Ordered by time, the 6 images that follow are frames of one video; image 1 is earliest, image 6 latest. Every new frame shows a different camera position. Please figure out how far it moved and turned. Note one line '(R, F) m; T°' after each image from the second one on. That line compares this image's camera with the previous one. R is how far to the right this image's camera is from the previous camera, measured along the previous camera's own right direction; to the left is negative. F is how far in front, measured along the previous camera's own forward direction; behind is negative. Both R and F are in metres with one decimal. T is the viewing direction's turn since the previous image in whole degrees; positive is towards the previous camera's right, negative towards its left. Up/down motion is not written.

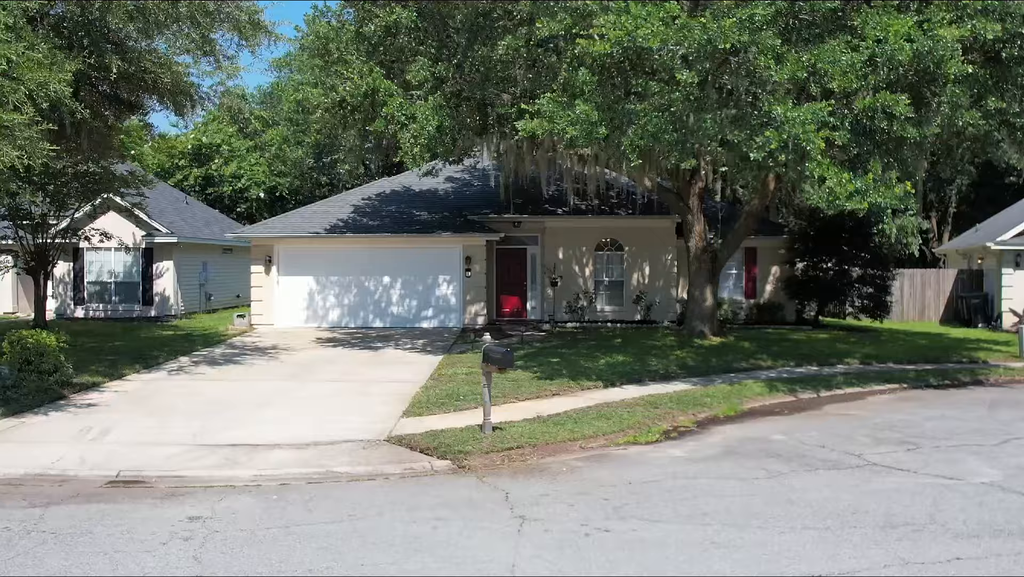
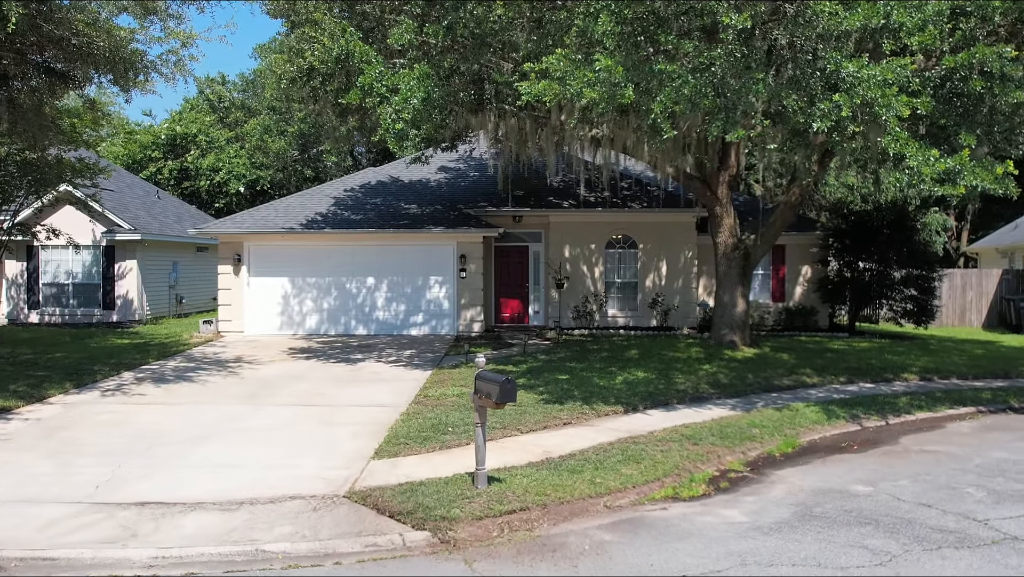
(0.0, +2.1) m; 0°
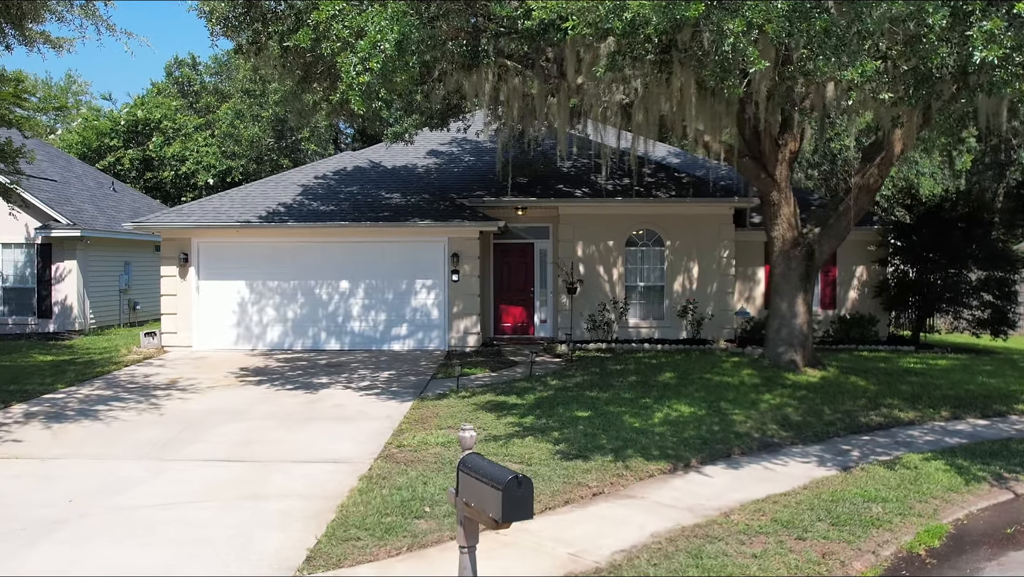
(0.0, +2.8) m; 0°
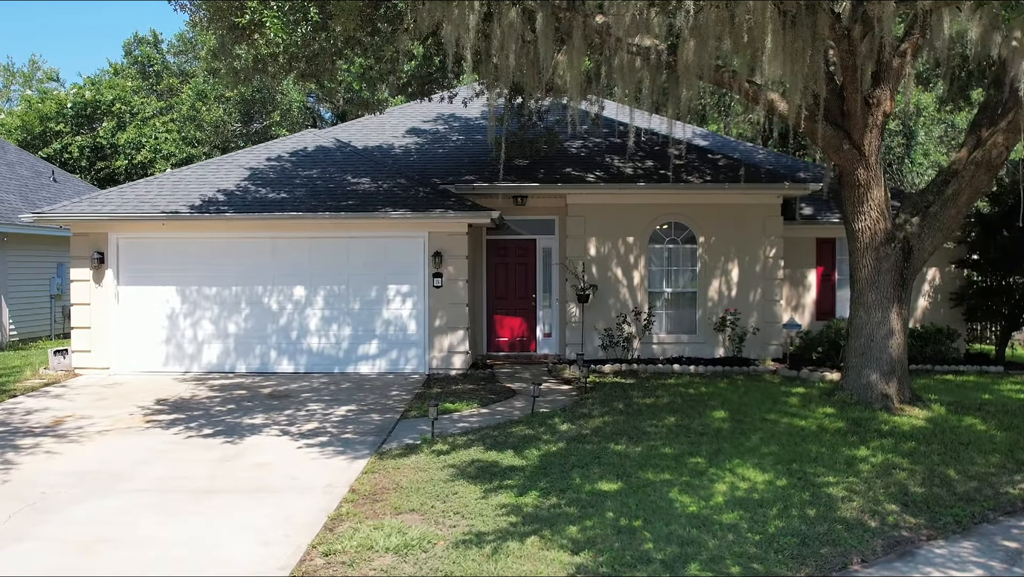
(0.0, +2.8) m; 0°
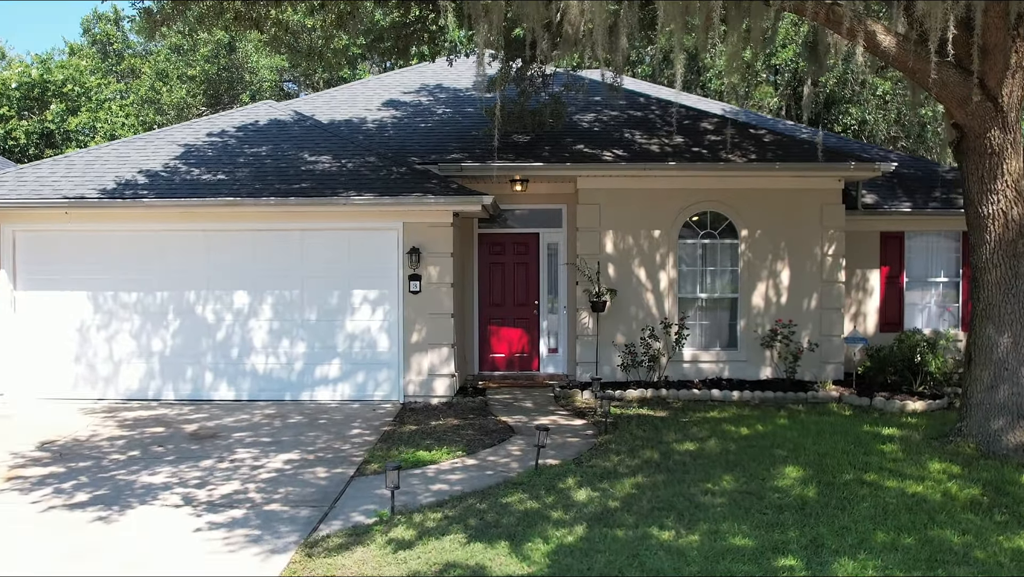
(0.0, +2.3) m; 0°
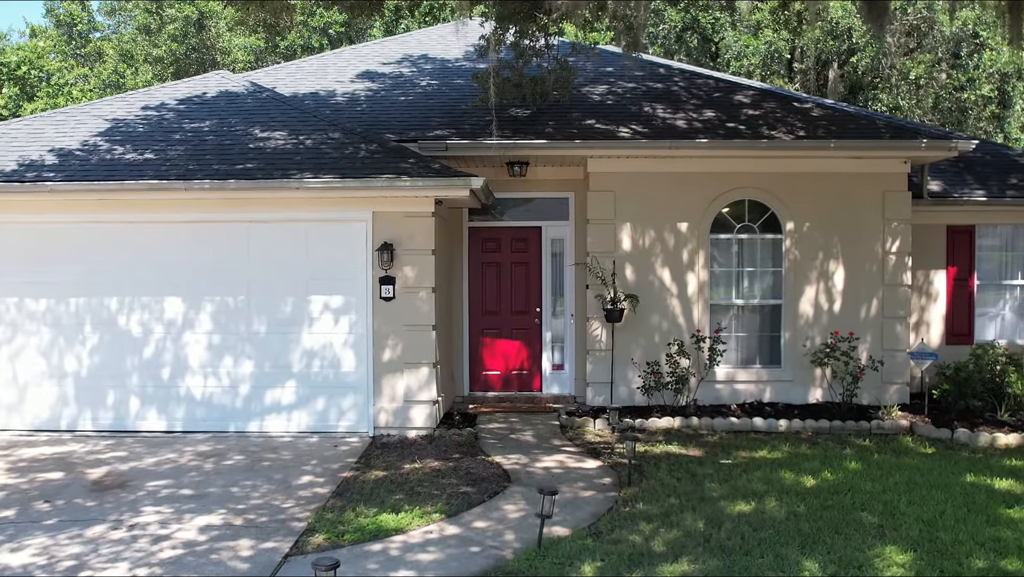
(0.0, +1.7) m; 0°
